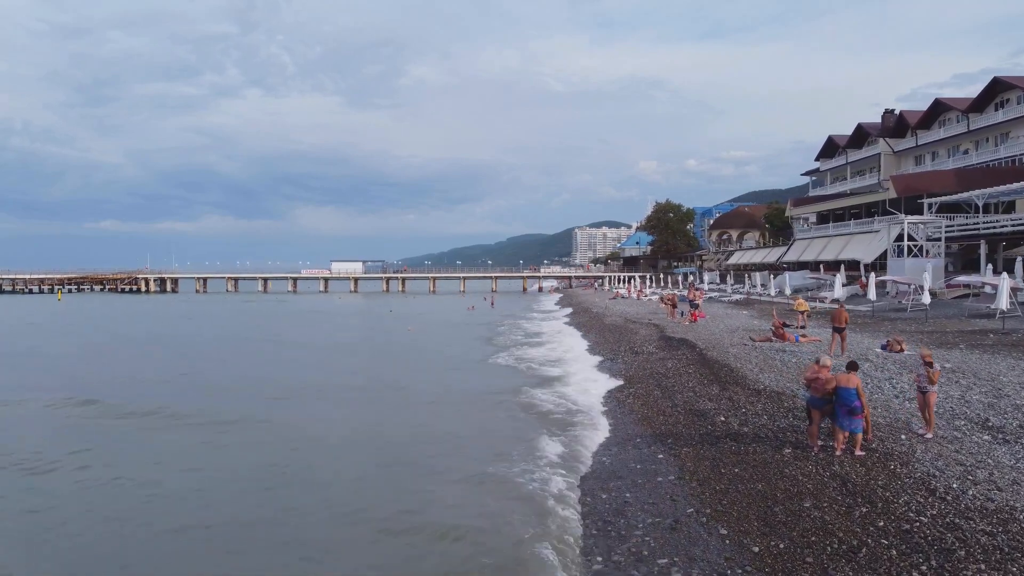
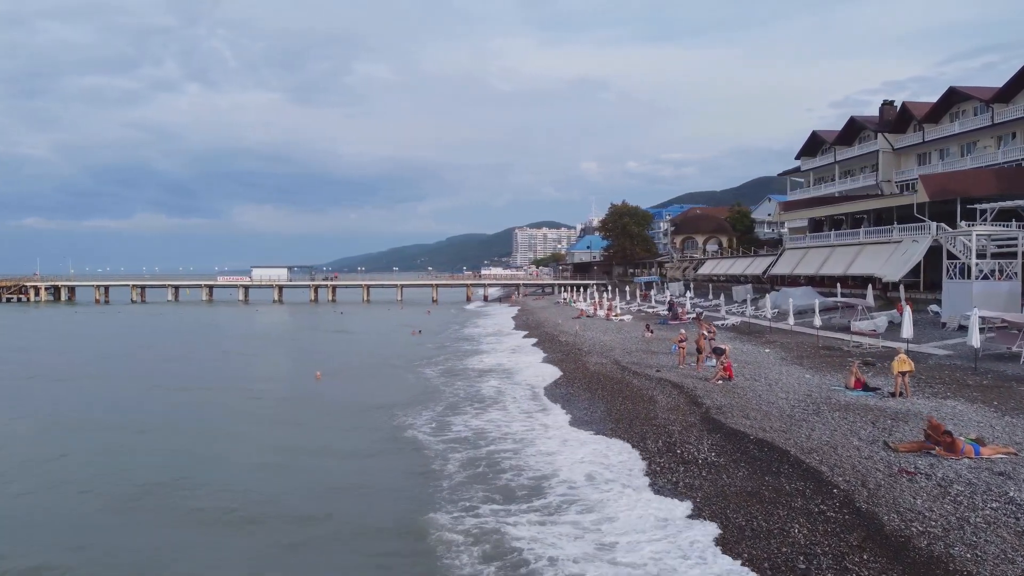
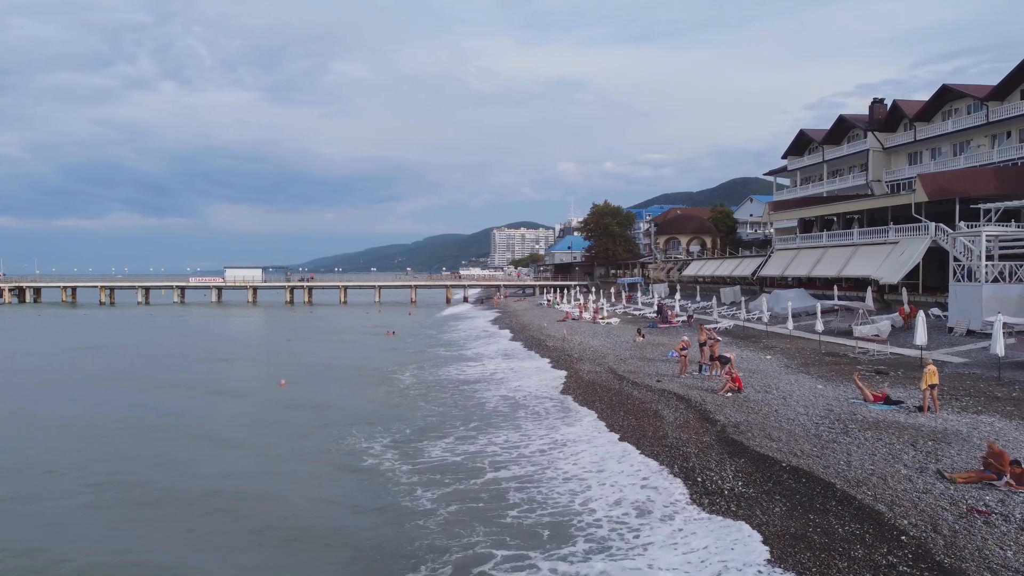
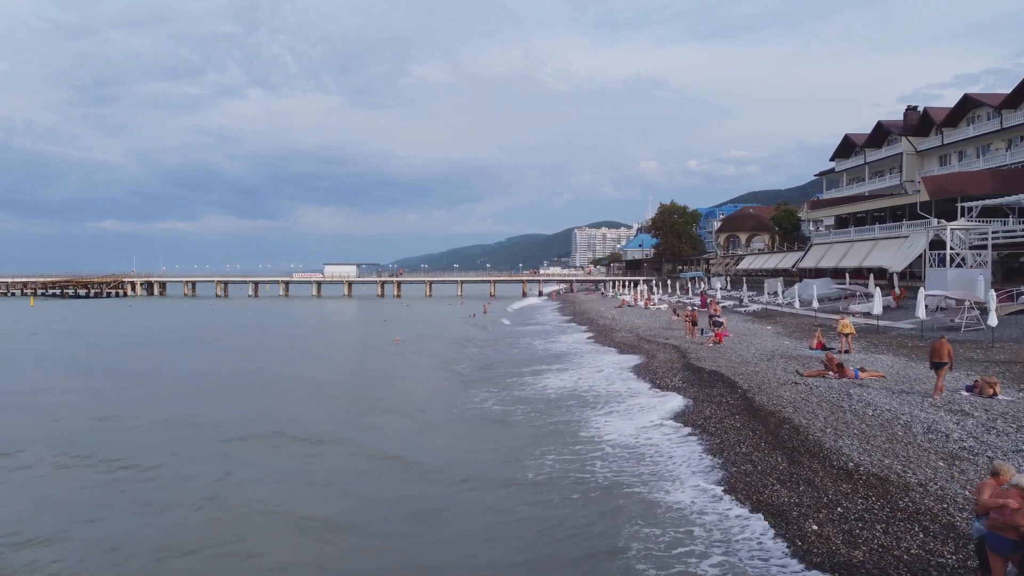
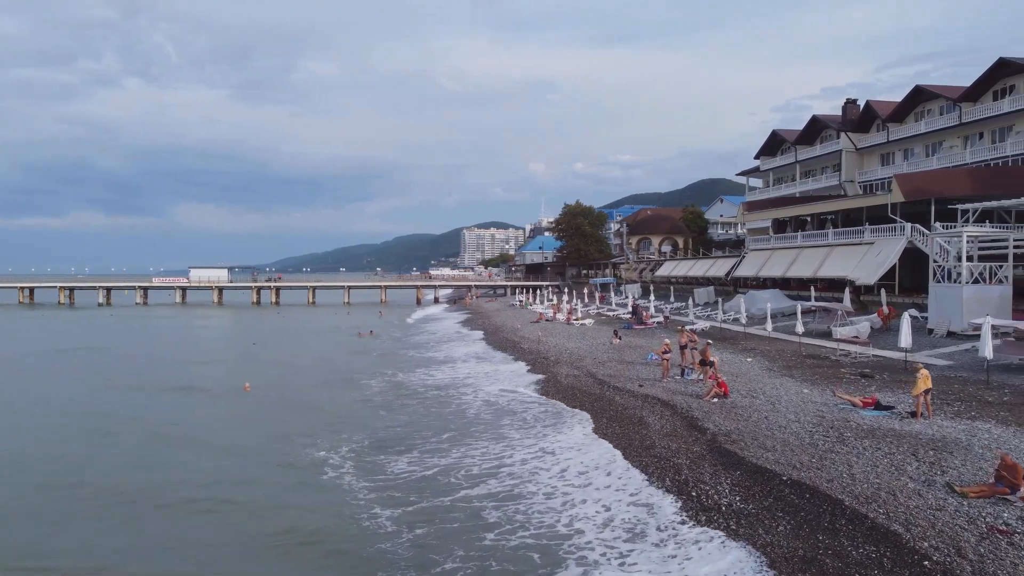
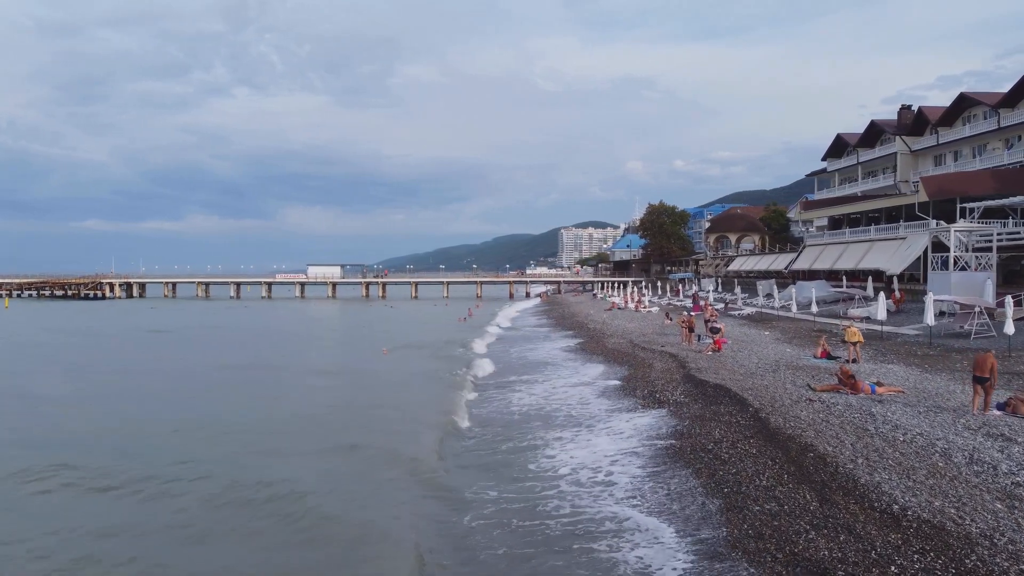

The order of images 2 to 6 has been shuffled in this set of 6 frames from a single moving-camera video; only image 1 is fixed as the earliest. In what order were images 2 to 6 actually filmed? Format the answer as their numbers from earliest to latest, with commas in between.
4, 6, 2, 3, 5
